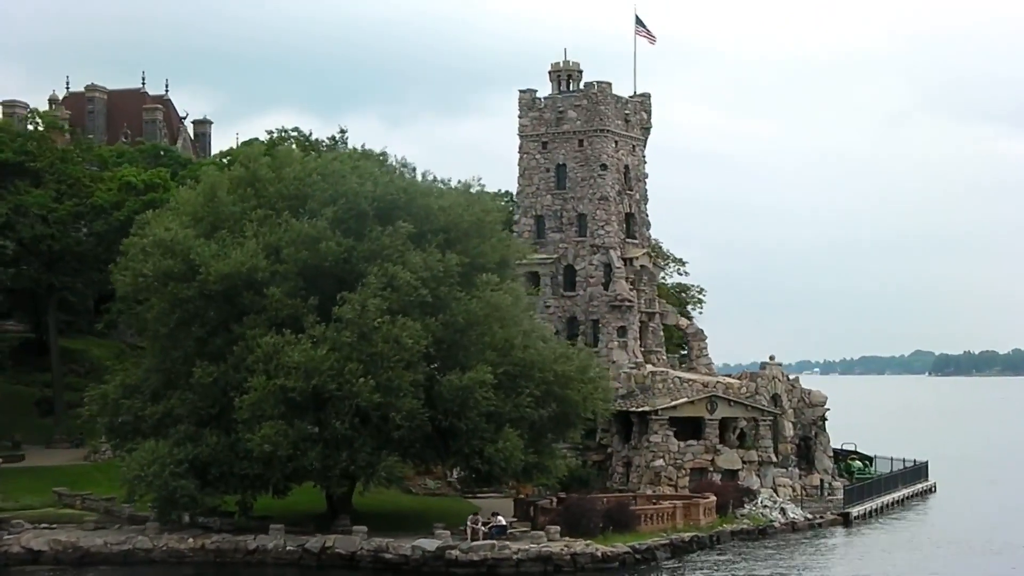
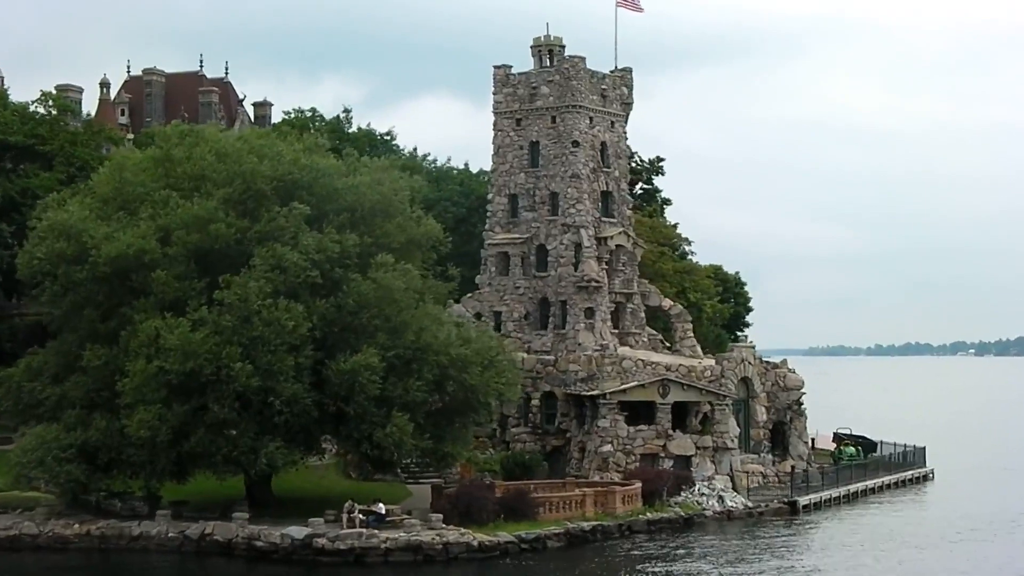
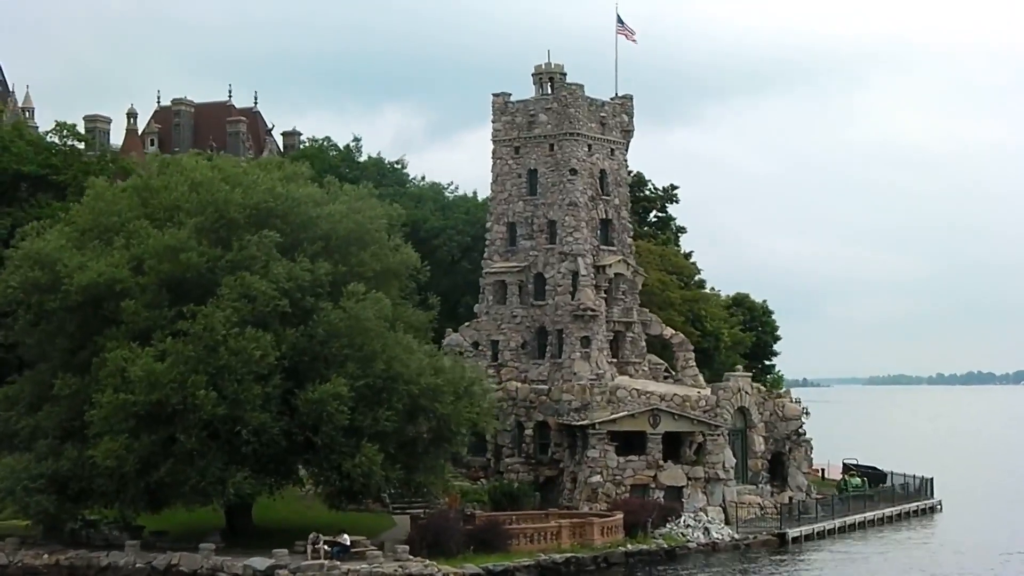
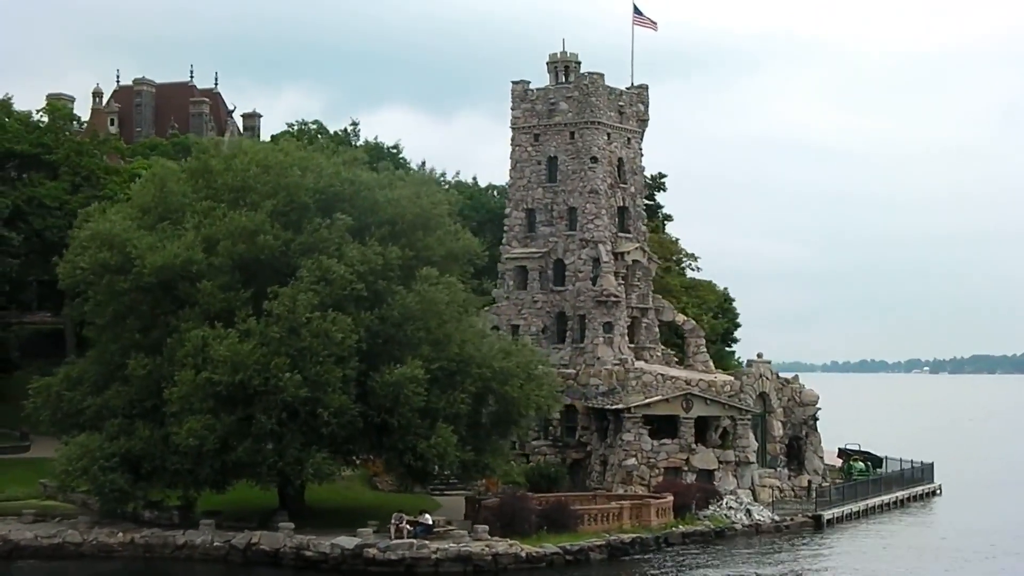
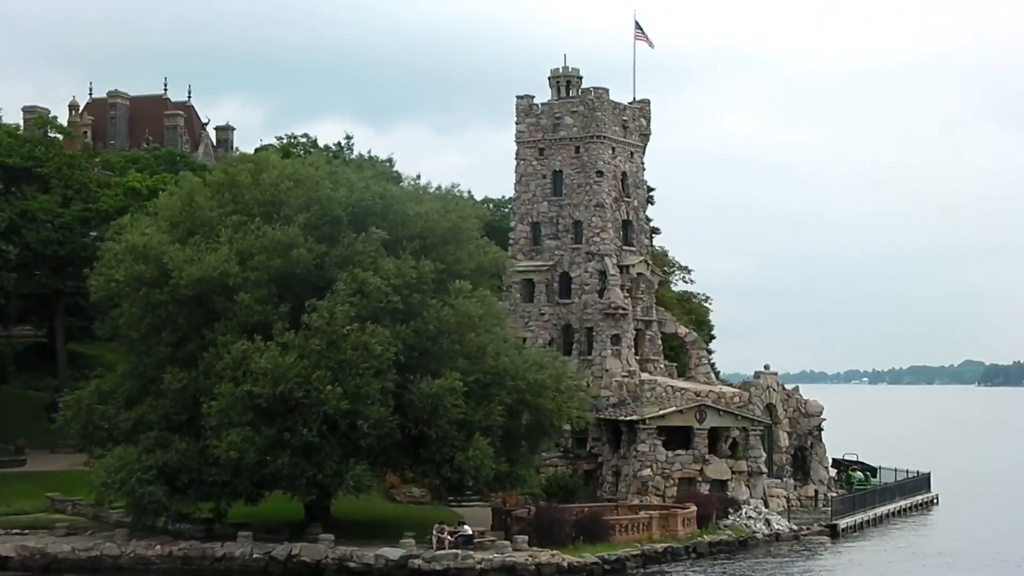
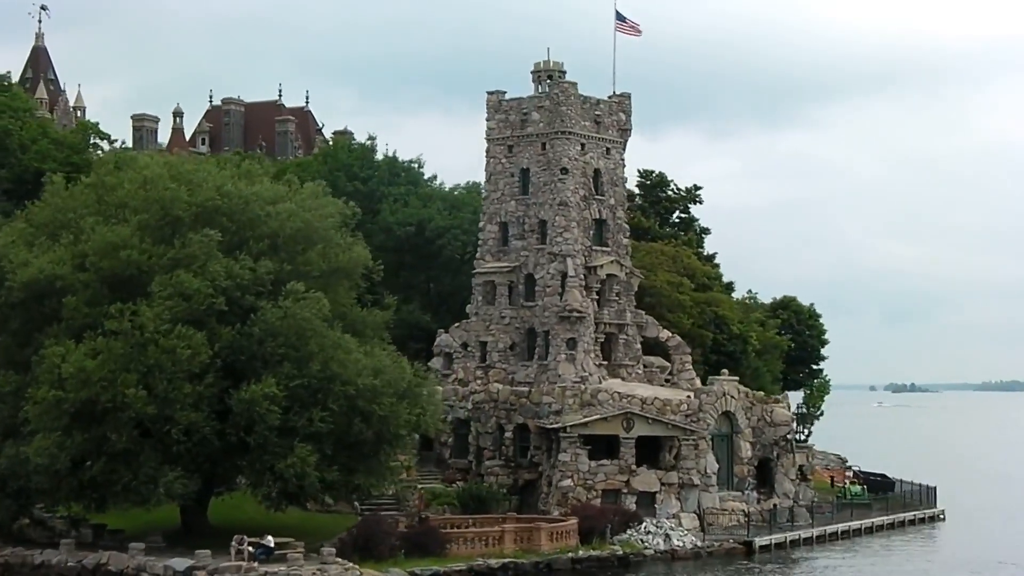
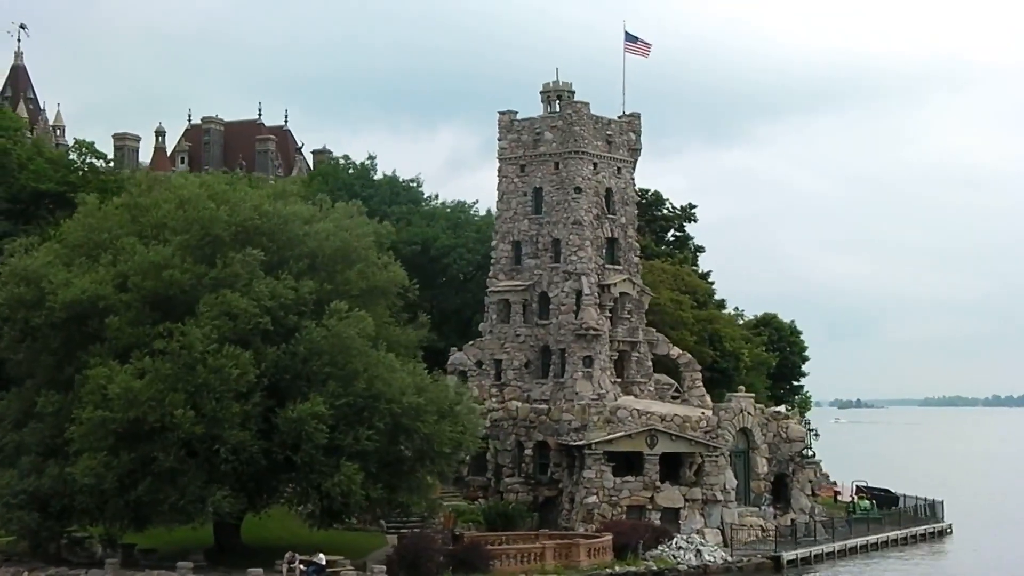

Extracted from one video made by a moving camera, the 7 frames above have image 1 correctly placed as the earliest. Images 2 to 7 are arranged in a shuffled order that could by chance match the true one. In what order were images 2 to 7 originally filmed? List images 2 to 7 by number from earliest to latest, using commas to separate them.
5, 4, 2, 3, 7, 6
